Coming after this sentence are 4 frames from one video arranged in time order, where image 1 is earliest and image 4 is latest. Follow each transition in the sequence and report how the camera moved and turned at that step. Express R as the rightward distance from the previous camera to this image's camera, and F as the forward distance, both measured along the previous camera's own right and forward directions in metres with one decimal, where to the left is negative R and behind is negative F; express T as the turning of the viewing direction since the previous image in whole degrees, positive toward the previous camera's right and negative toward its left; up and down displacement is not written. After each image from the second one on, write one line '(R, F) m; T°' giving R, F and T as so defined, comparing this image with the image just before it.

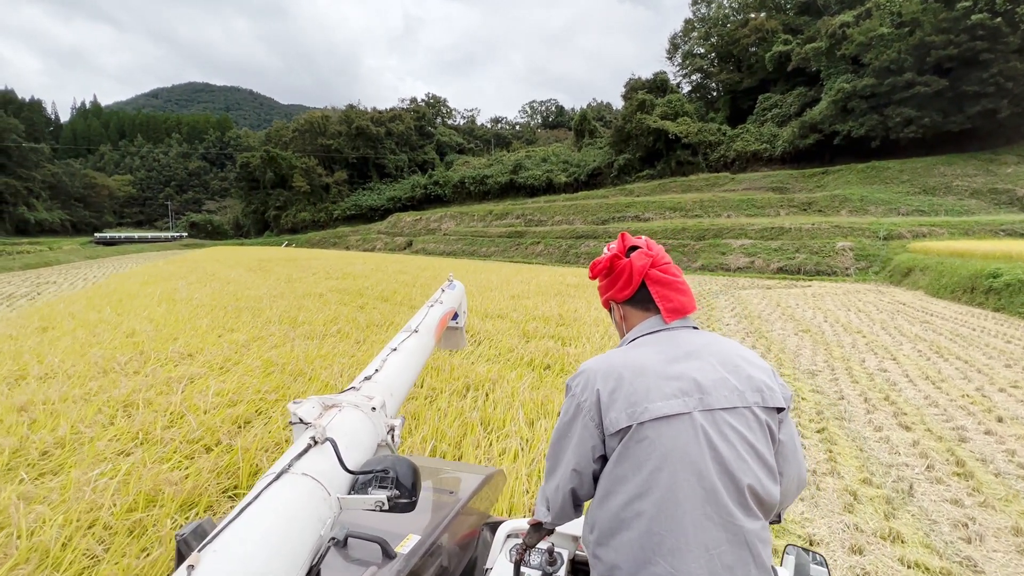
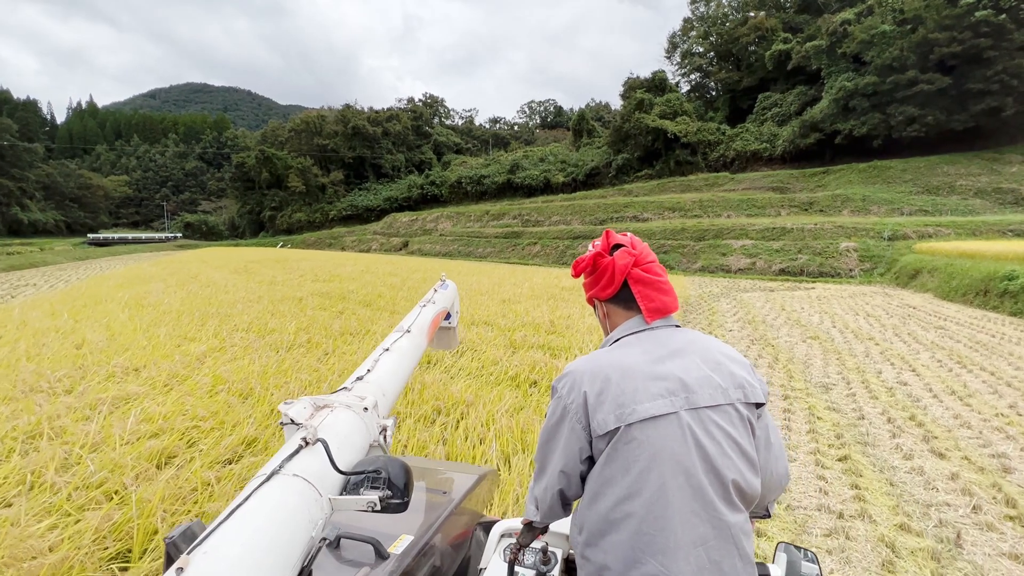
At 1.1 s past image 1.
(+0.1, +0.4) m; 0°
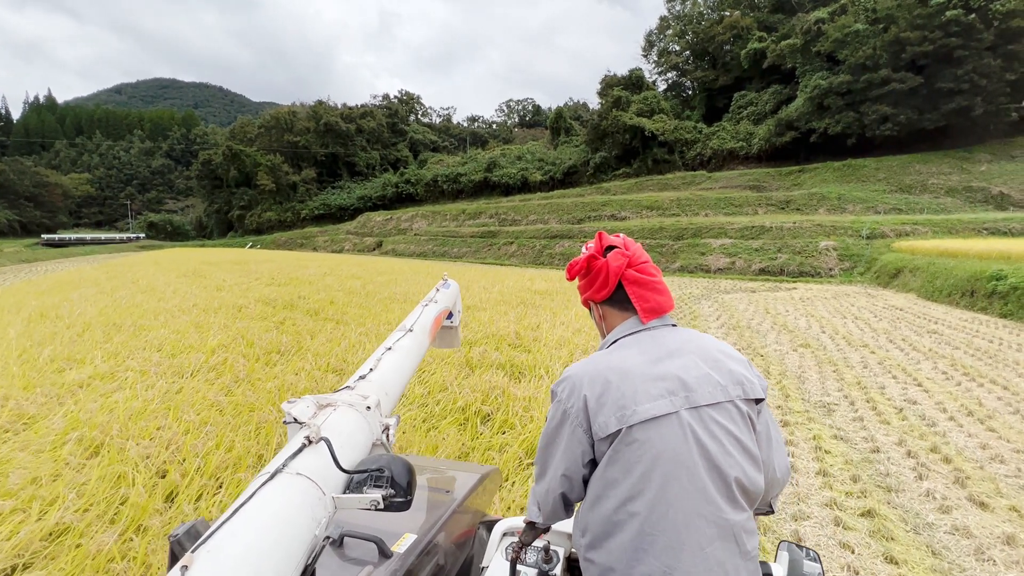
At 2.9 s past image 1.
(+0.2, +0.6) m; +2°
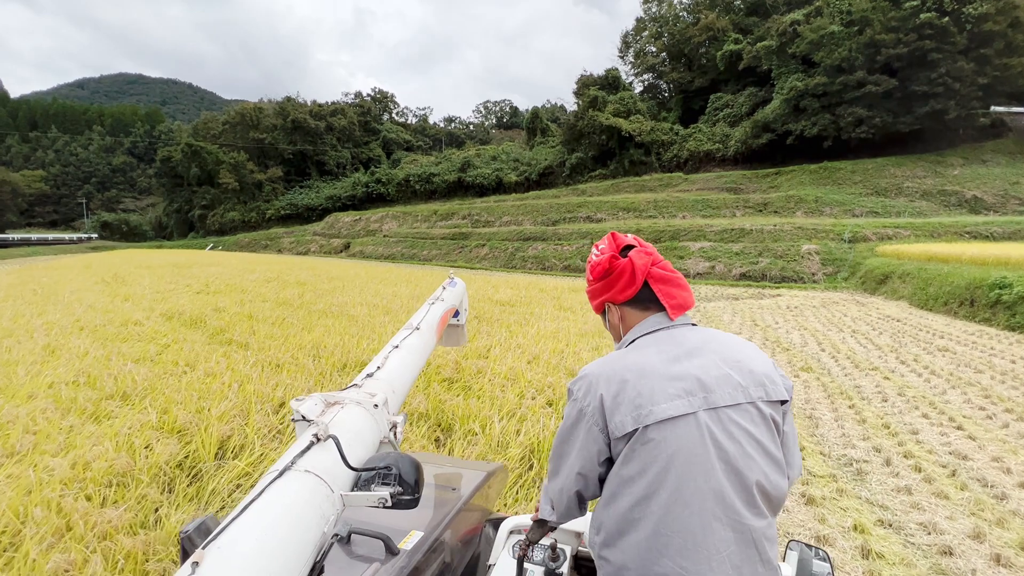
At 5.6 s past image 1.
(+0.3, +1.0) m; +3°
